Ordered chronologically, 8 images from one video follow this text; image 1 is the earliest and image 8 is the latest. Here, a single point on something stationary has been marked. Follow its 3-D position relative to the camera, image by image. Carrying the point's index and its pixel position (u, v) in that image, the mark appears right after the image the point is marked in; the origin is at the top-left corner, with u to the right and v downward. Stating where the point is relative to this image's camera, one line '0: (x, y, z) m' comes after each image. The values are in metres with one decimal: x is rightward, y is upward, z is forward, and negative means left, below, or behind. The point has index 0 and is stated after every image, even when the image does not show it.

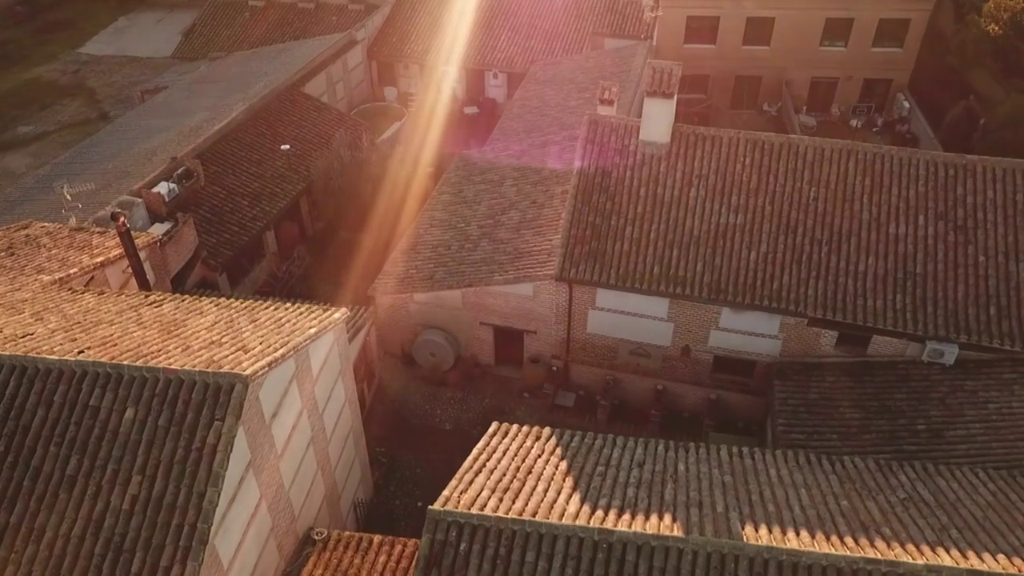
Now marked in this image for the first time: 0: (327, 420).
0: (-3.4, -2.4, +14.5) m
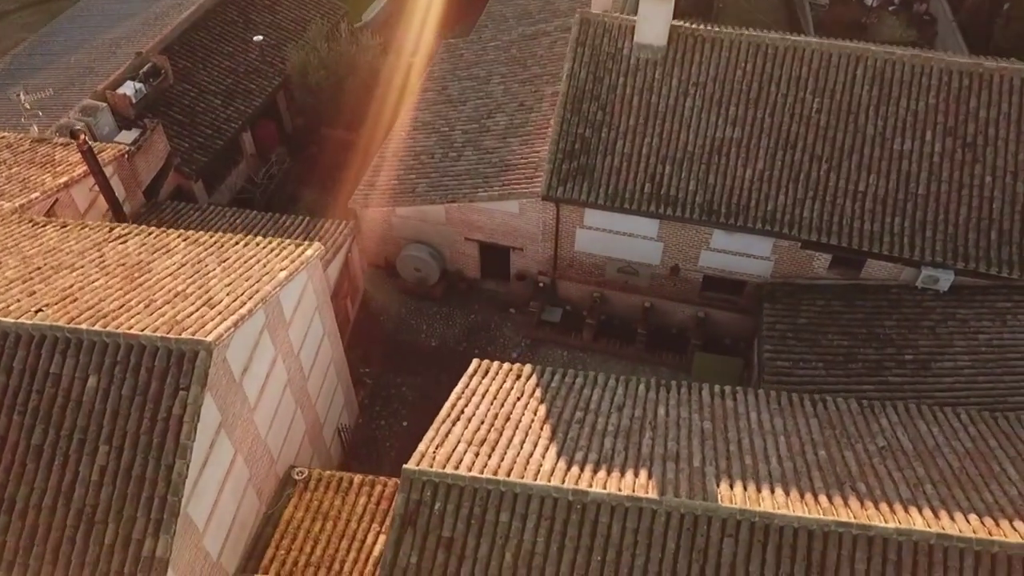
0: (-3.8, -1.3, +14.2) m
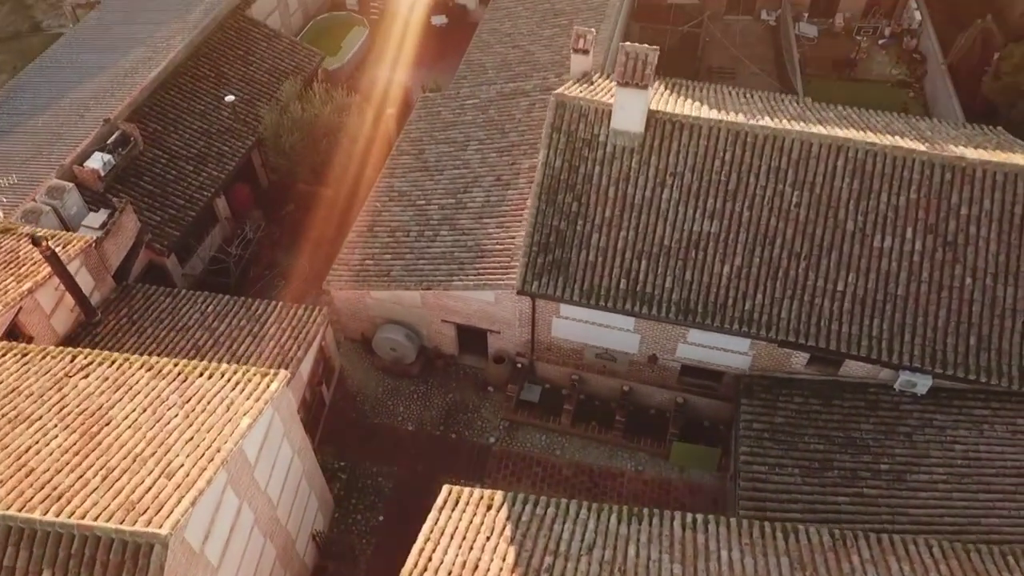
0: (-4.3, -3.6, +14.1) m
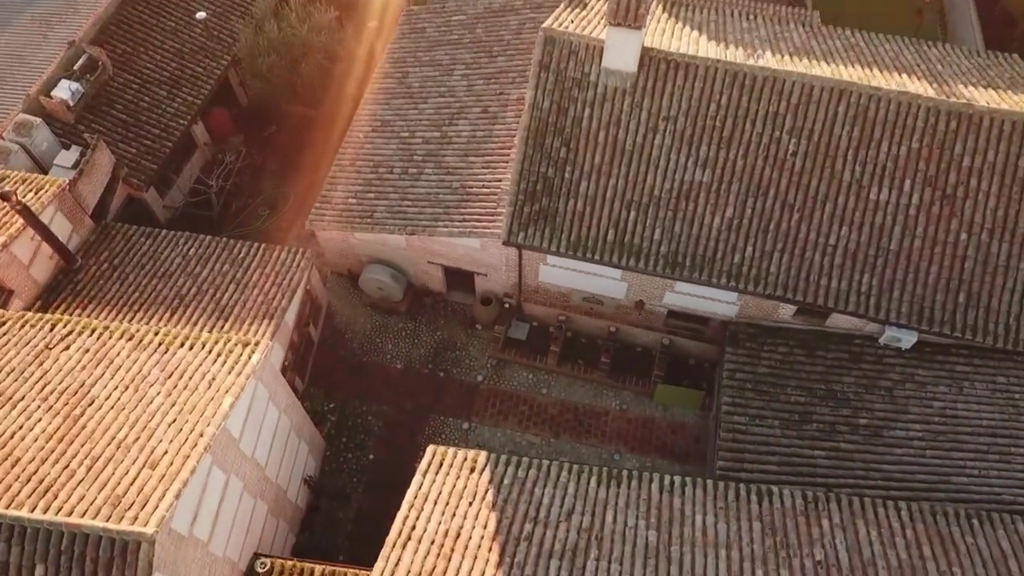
0: (-4.6, -3.0, +14.4) m
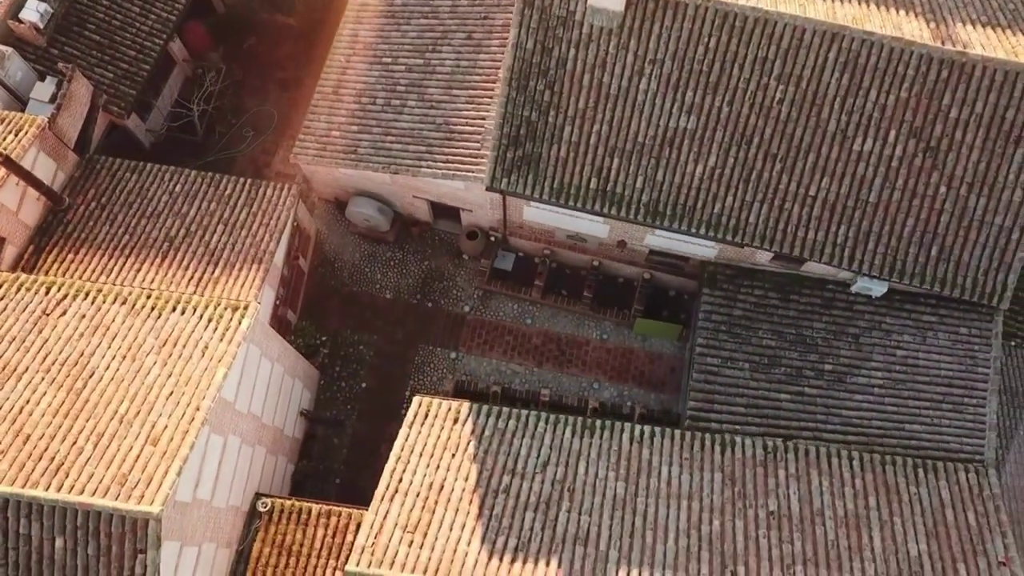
0: (-5.0, -2.3, +15.3) m
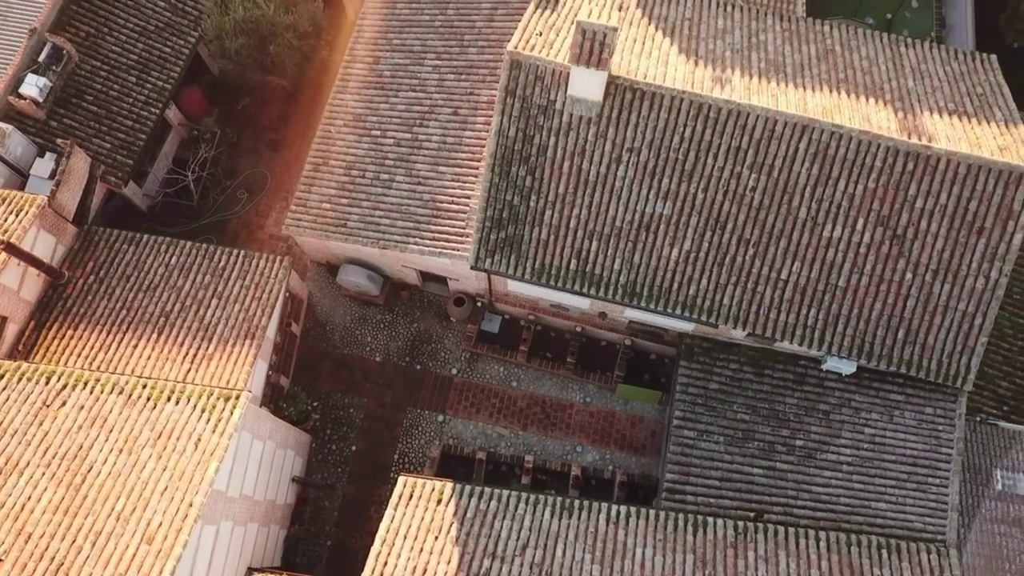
0: (-5.4, -4.0, +15.9) m
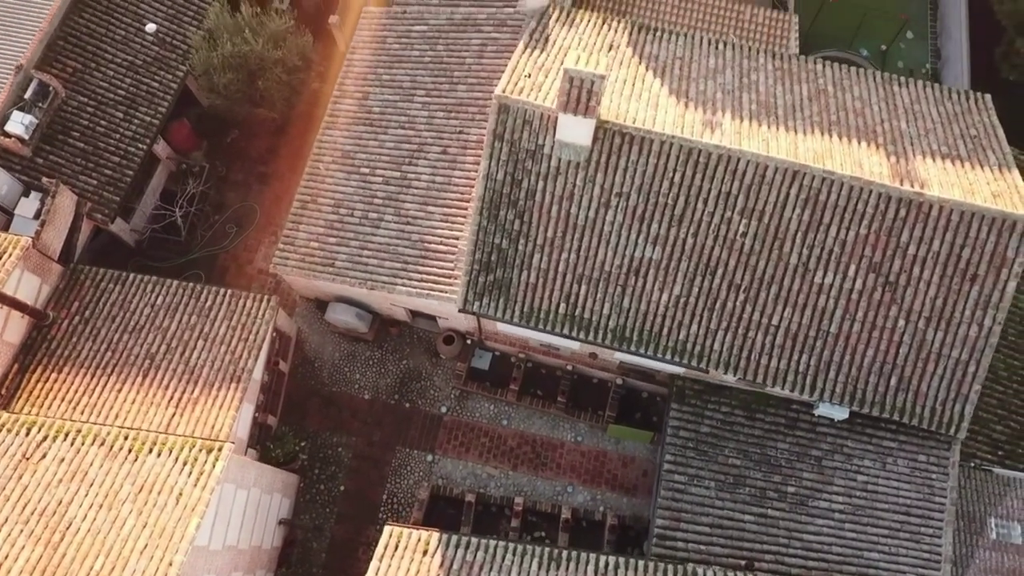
0: (-5.6, -5.0, +15.7) m
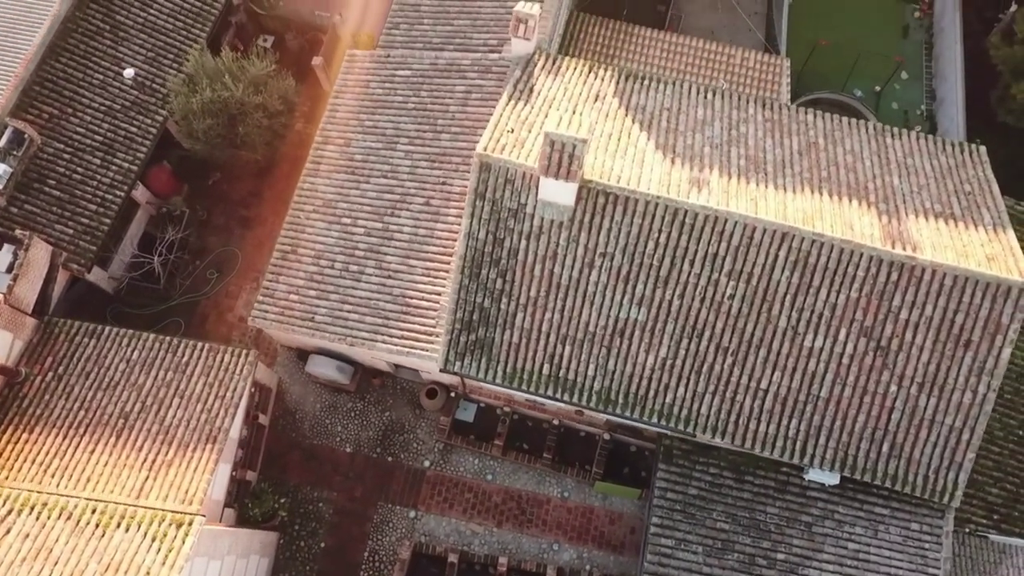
0: (-6.0, -6.3, +15.3) m
